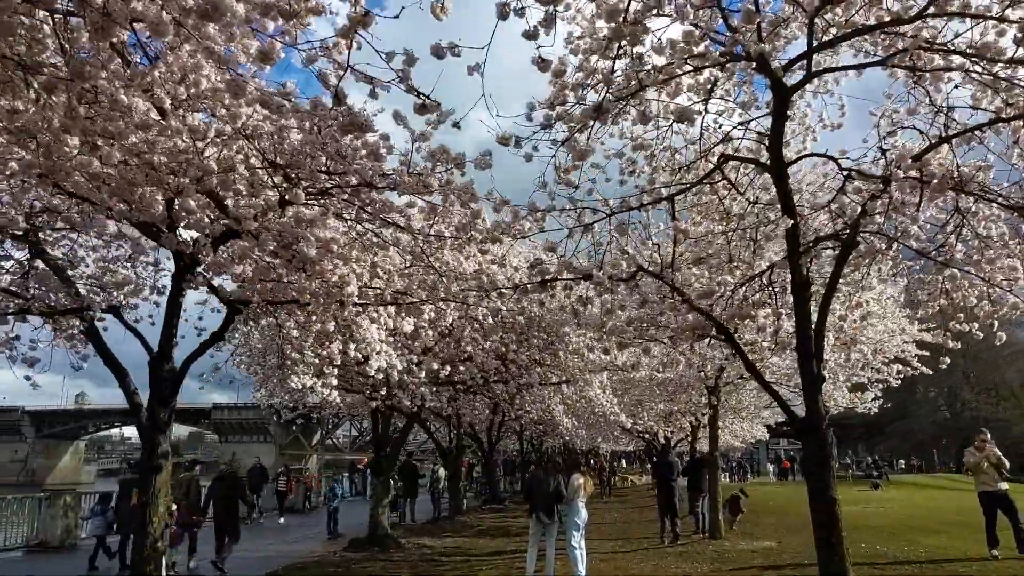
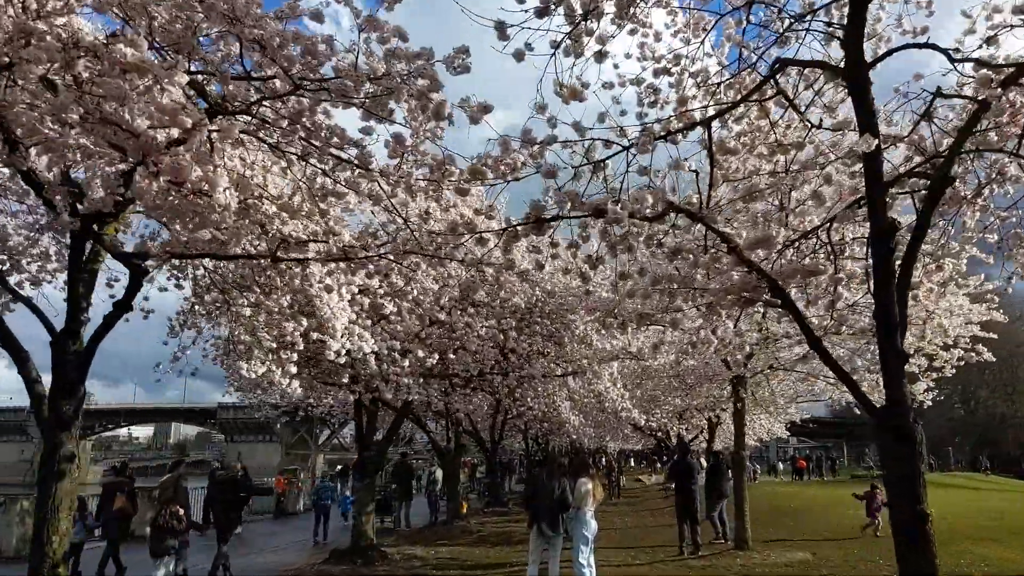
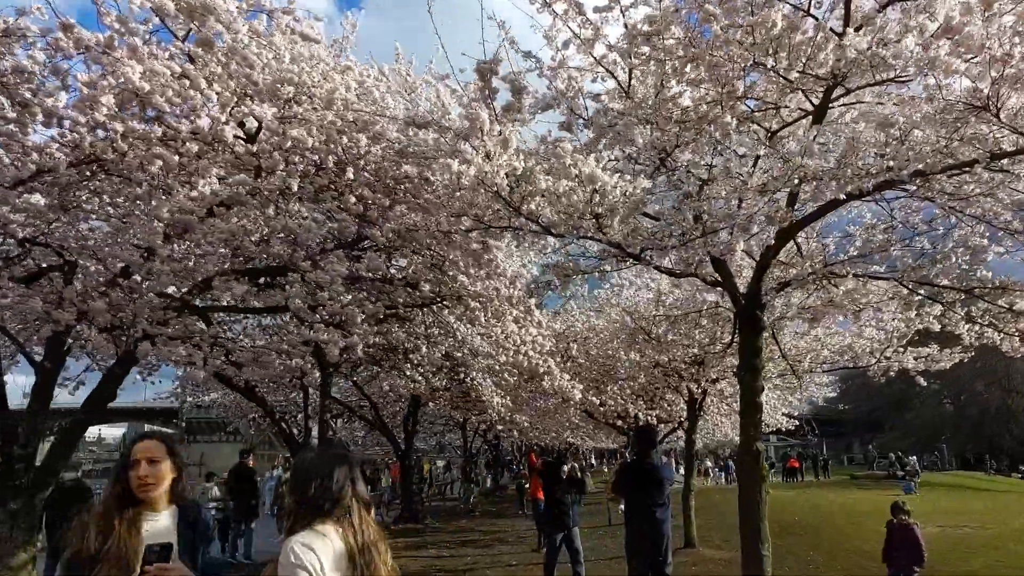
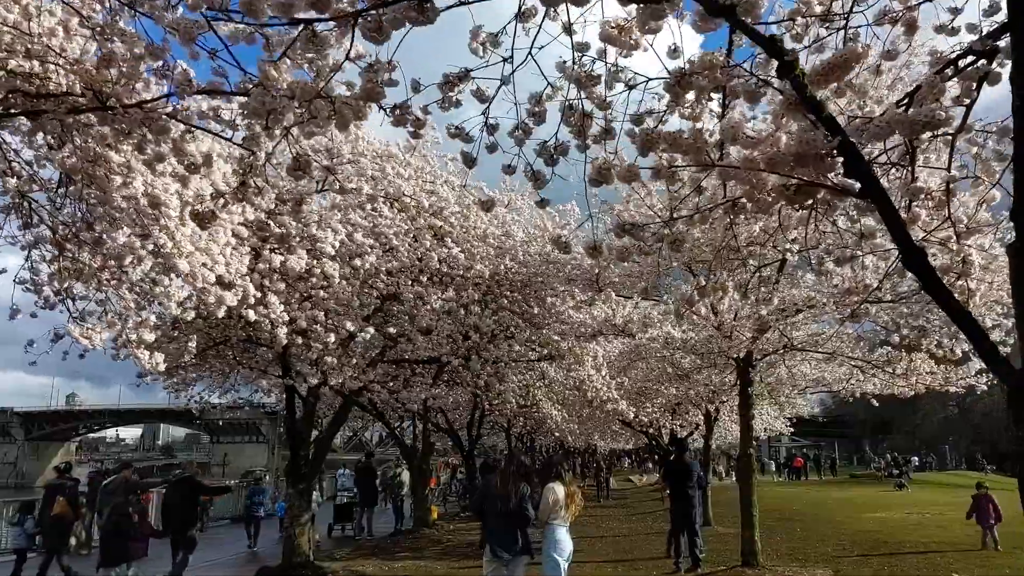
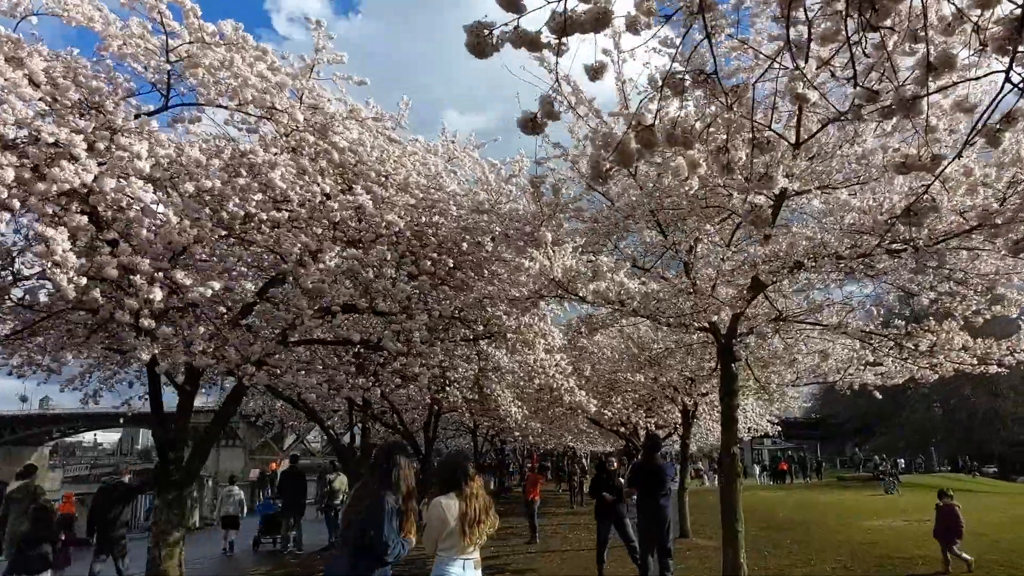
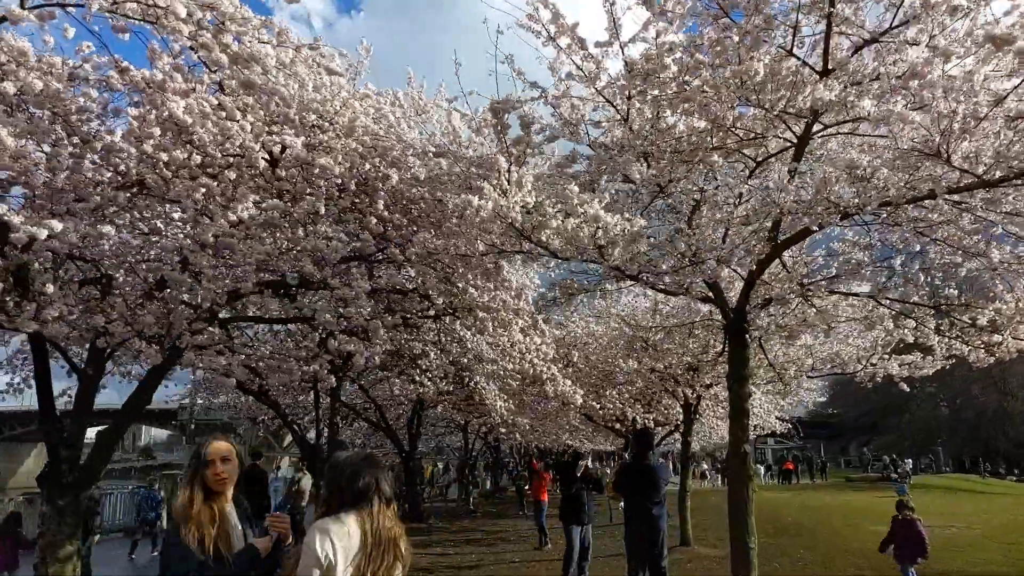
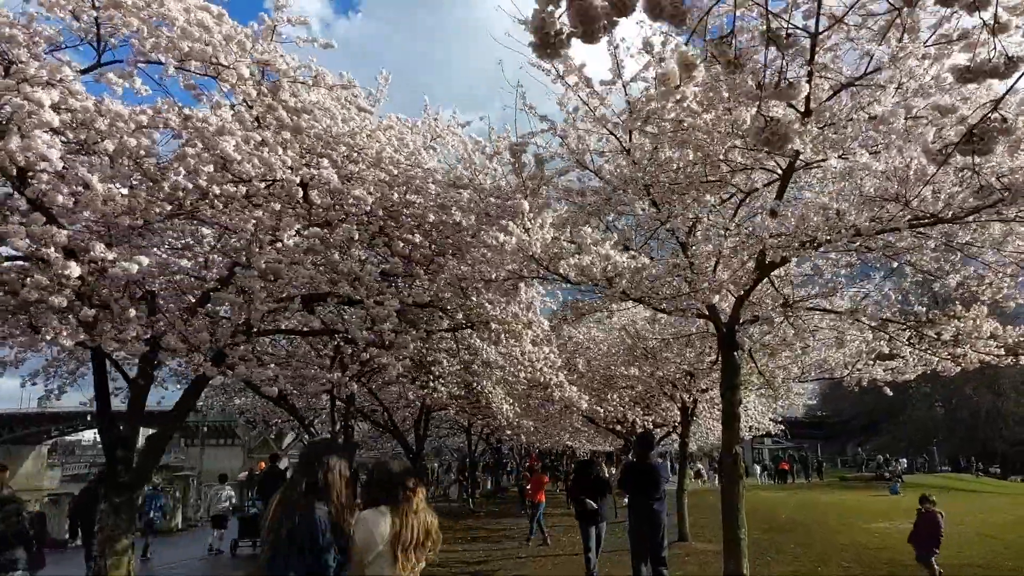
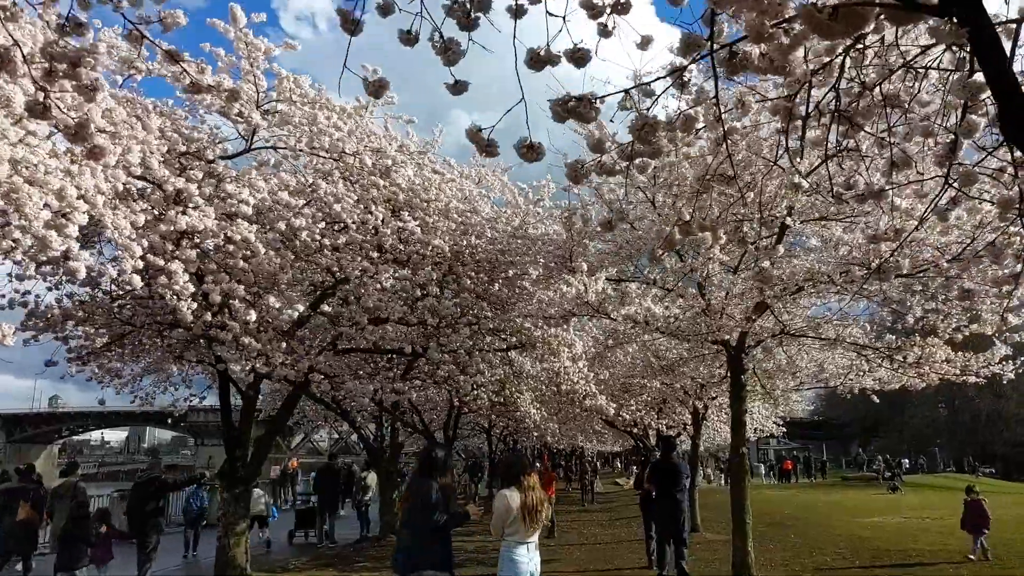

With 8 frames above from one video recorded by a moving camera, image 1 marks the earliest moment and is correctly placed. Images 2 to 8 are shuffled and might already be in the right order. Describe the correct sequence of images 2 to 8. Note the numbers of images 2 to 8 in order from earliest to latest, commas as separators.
2, 4, 8, 5, 7, 6, 3
